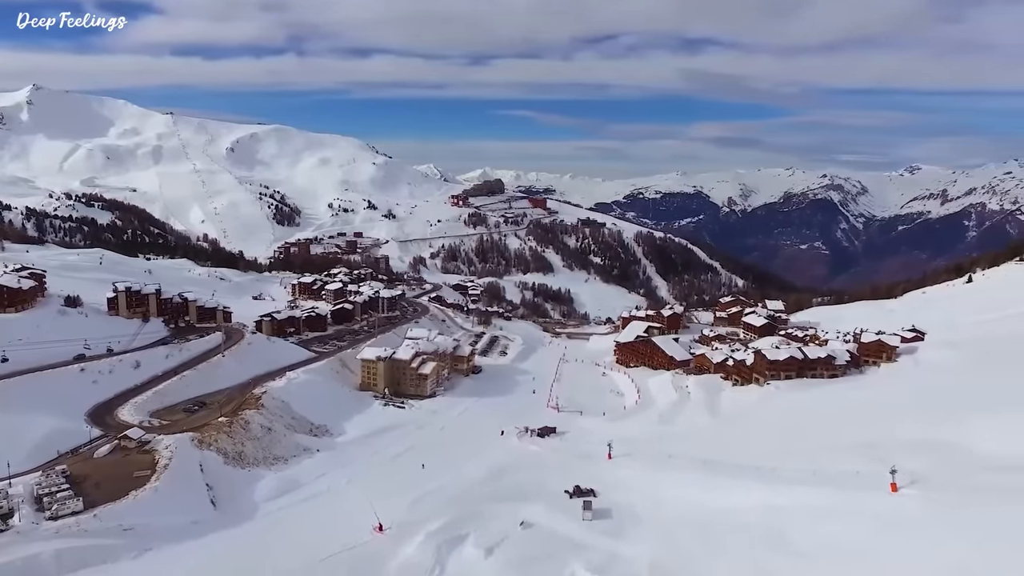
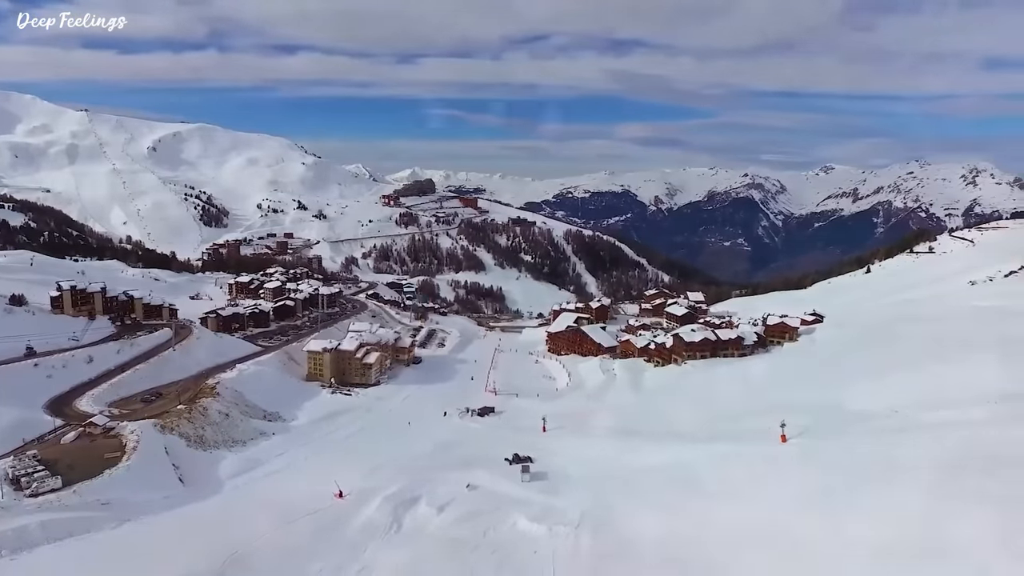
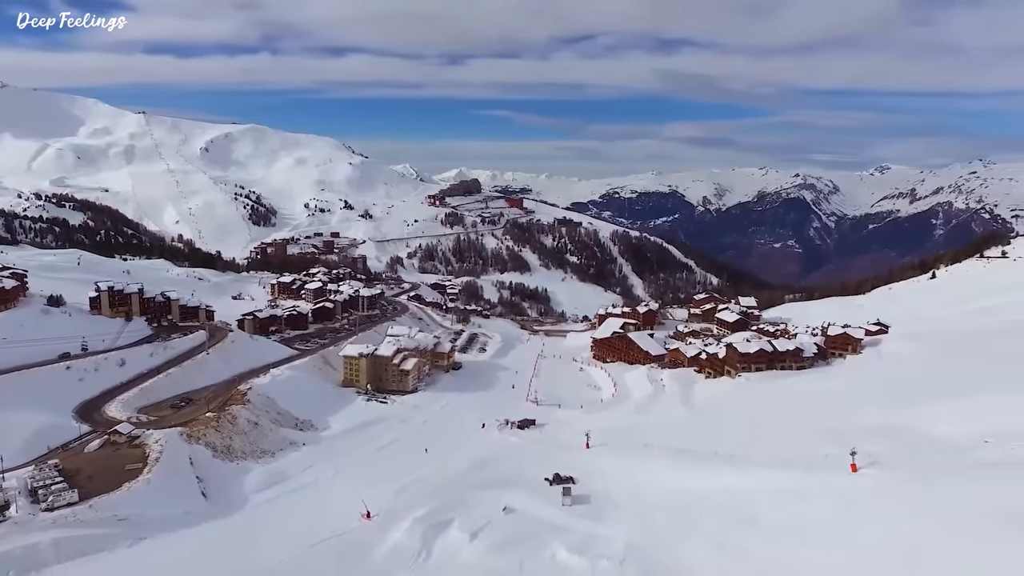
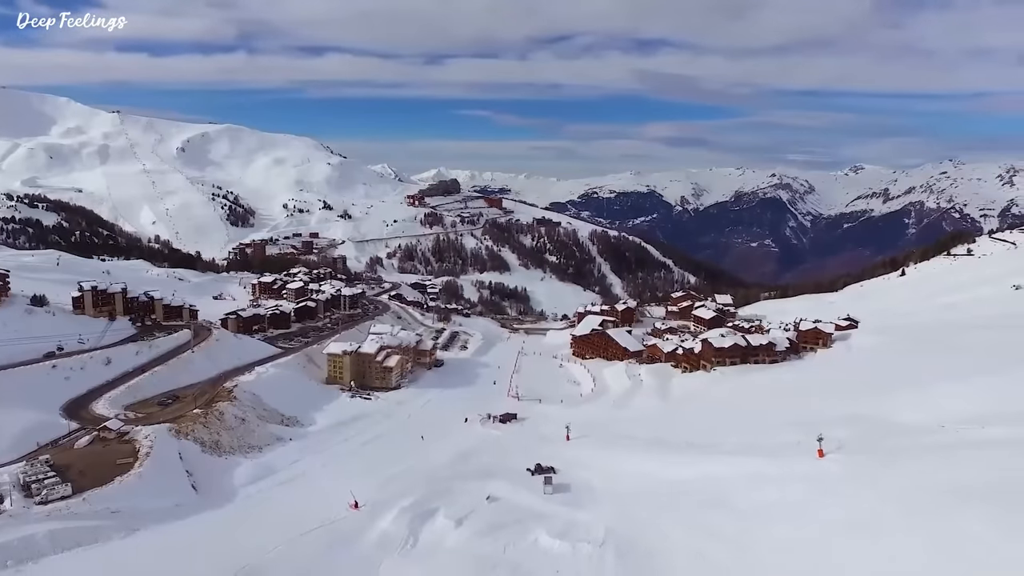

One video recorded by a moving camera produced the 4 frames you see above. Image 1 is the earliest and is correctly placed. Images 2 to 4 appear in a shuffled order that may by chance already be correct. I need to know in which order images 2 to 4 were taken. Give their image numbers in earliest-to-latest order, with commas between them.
3, 4, 2
